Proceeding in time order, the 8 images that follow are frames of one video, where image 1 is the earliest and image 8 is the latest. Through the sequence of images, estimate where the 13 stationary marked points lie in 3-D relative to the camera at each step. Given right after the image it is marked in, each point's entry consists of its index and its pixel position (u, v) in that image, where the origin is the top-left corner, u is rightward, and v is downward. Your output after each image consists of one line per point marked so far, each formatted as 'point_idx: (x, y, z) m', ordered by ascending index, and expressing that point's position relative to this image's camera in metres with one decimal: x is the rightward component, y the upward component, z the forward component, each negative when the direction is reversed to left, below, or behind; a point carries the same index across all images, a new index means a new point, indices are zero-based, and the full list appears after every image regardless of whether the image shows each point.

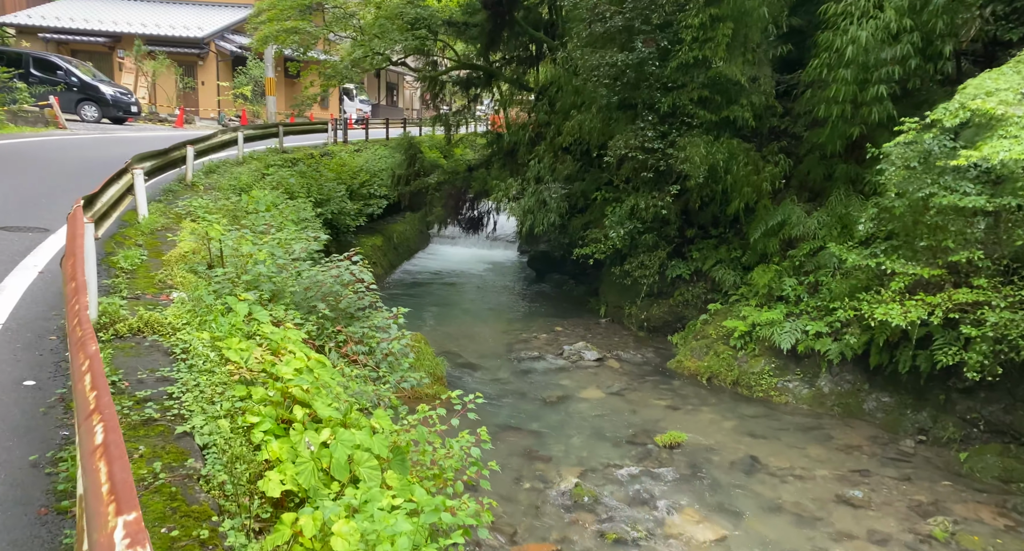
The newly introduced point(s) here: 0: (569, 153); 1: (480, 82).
0: (+1.0, +2.2, +13.3) m
1: (-0.7, +4.2, +16.1) m
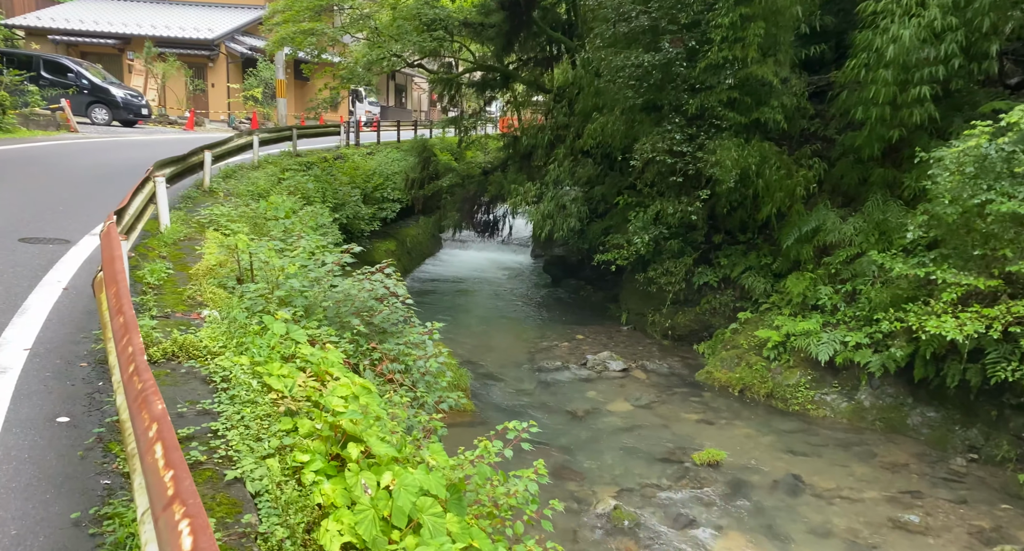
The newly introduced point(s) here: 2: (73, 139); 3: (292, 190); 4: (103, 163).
0: (+1.4, +2.1, +13.0) m
1: (-0.3, +4.1, +15.9) m
2: (-8.9, +2.8, +15.2) m
3: (-3.4, +1.3, +11.6) m
4: (-6.5, +1.8, +11.9) m
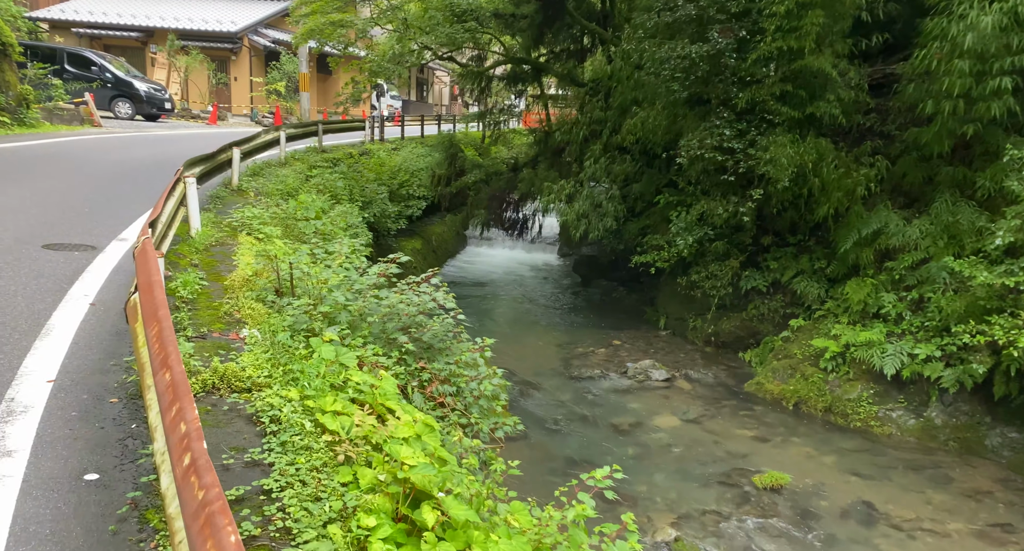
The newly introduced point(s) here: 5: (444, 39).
0: (+1.9, +2.1, +12.5) m
1: (+0.3, +4.1, +15.4) m
2: (-8.2, +2.8, +14.9) m
3: (-2.9, +1.3, +11.2) m
4: (-5.9, +1.8, +11.6) m
5: (-1.3, +4.4, +13.8) m
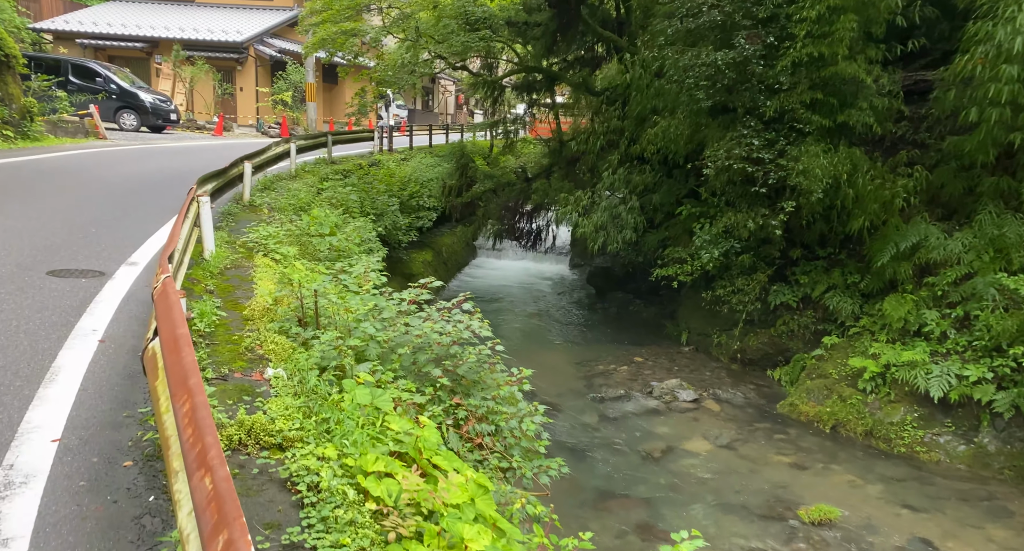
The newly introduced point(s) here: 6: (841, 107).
0: (+2.2, +1.9, +12.2) m
1: (+0.6, +3.8, +15.0) m
2: (-8.0, +2.5, +14.5) m
3: (-2.6, +1.1, +10.8) m
4: (-5.7, +1.5, +11.2) m
5: (-1.0, +4.1, +13.5) m
6: (+4.1, +2.1, +9.3) m
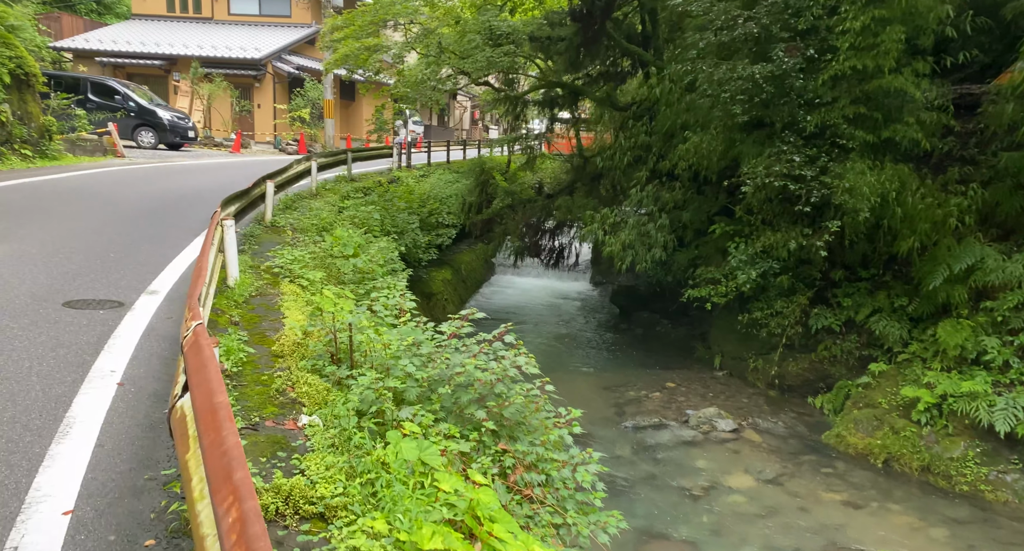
0: (+2.6, +1.5, +11.8) m
1: (+1.0, +3.4, +14.7) m
2: (-7.5, +2.1, +14.3) m
3: (-2.2, +0.8, +10.5) m
4: (-5.3, +1.2, +10.9) m
5: (-0.6, +3.8, +13.2) m
6: (+4.5, +1.8, +8.9) m
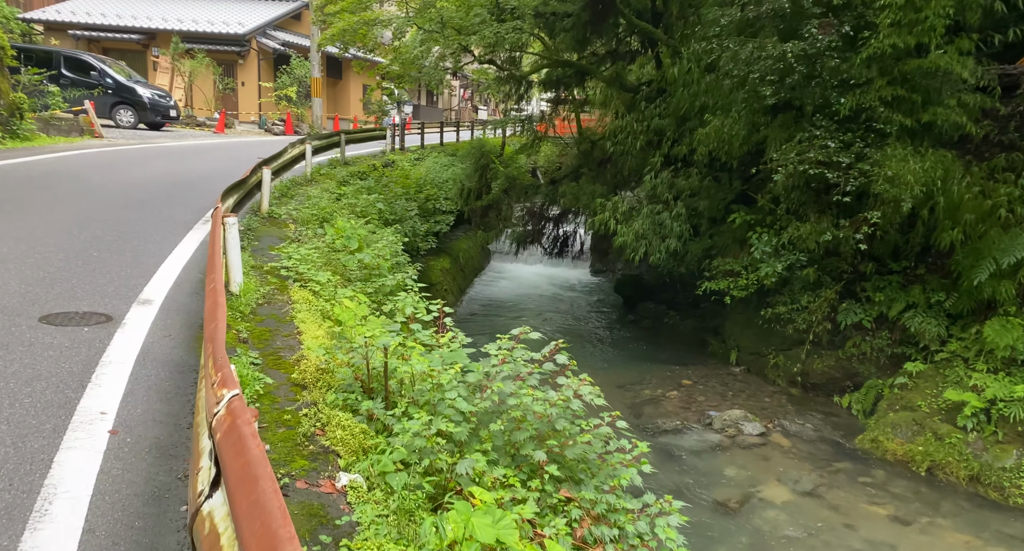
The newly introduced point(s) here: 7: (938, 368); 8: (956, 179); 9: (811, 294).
0: (+2.7, +1.7, +11.2) m
1: (+1.1, +3.7, +14.0) m
2: (-7.5, +2.3, +13.5) m
3: (-2.1, +0.9, +9.8) m
4: (-5.1, +1.3, +10.2) m
5: (-0.5, +3.9, +12.4) m
6: (+4.6, +1.9, +8.3) m
7: (+4.7, -1.0, +8.3) m
8: (+4.7, +1.0, +7.9) m
9: (+3.8, -0.2, +9.6) m
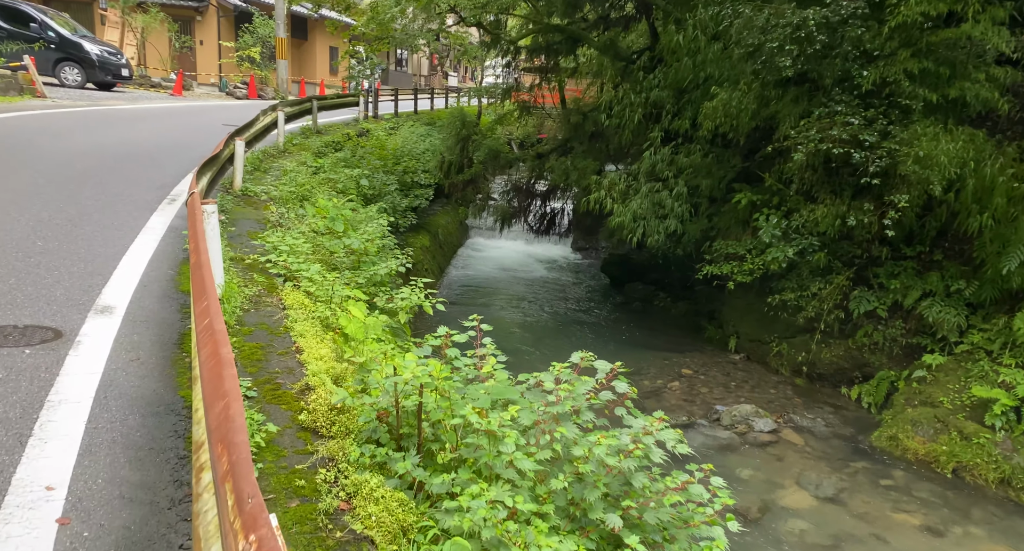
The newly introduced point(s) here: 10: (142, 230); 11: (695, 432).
0: (+2.6, +1.9, +10.5) m
1: (+0.8, +4.0, +13.2) m
2: (-7.7, +2.8, +12.3) m
3: (-2.2, +1.1, +9.0) m
4: (-5.2, +1.6, +9.1) m
5: (-0.7, +4.2, +11.5) m
6: (+4.6, +2.0, +7.8) m
7: (+4.7, -0.9, +7.8) m
8: (+4.7, +1.1, +7.3) m
9: (+3.8, -0.1, +9.1) m
10: (-3.2, +0.4, +6.3) m
11: (+2.0, -1.7, +8.0) m
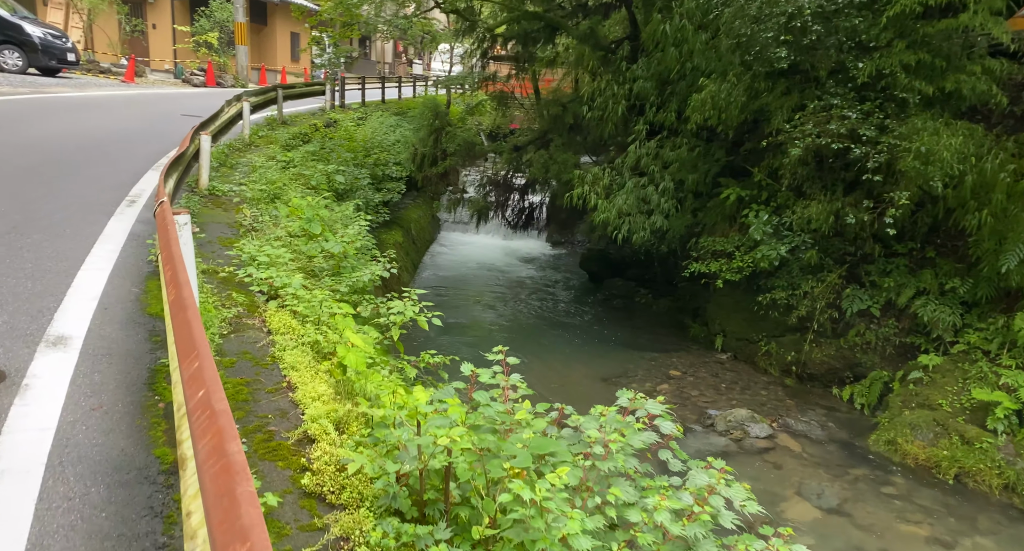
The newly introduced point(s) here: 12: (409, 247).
0: (+2.3, +1.9, +10.2) m
1: (+0.4, +4.1, +12.7) m
2: (-8.1, +2.8, +11.4) m
3: (-2.4, +1.1, +8.4) m
4: (-5.4, +1.6, +8.4) m
5: (-1.0, +4.3, +11.0) m
6: (+4.5, +2.0, +7.5) m
7: (+4.6, -0.9, +7.7) m
8: (+4.6, +1.1, +7.1) m
9: (+3.6, 0.0, +8.8) m
10: (-3.2, +0.4, +5.7) m
11: (+1.8, -1.7, +7.7) m
12: (-1.6, +0.5, +12.3) m
